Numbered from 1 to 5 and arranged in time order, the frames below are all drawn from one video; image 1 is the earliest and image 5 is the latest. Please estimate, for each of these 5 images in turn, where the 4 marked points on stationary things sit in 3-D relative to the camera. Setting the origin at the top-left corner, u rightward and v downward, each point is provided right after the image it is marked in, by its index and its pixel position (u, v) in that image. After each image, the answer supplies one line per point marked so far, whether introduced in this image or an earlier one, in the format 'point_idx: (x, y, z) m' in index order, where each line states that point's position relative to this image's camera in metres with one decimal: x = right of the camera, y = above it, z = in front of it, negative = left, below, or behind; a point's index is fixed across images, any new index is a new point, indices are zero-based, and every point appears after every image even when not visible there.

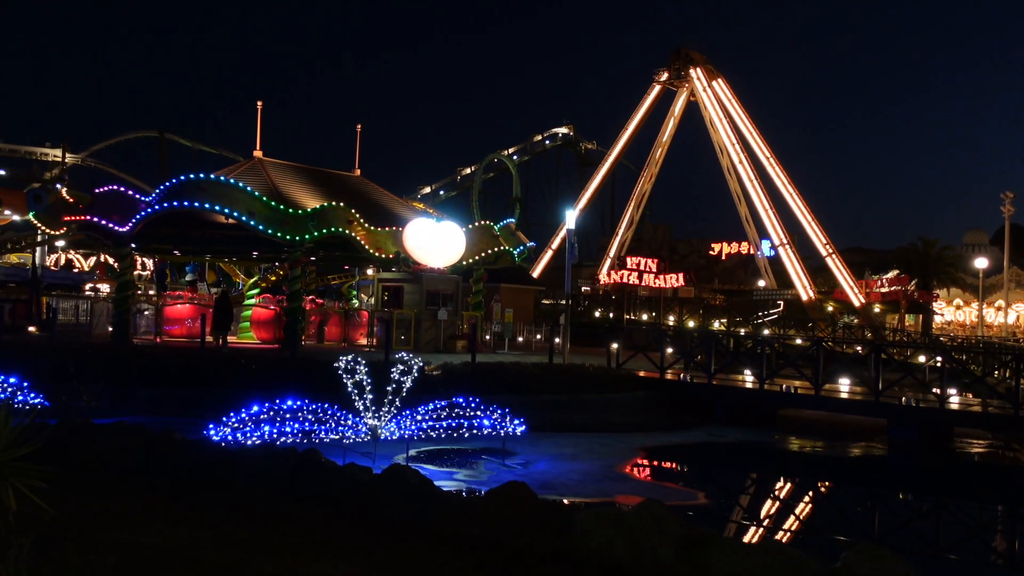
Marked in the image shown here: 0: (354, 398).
0: (-1.9, -1.4, +11.2) m
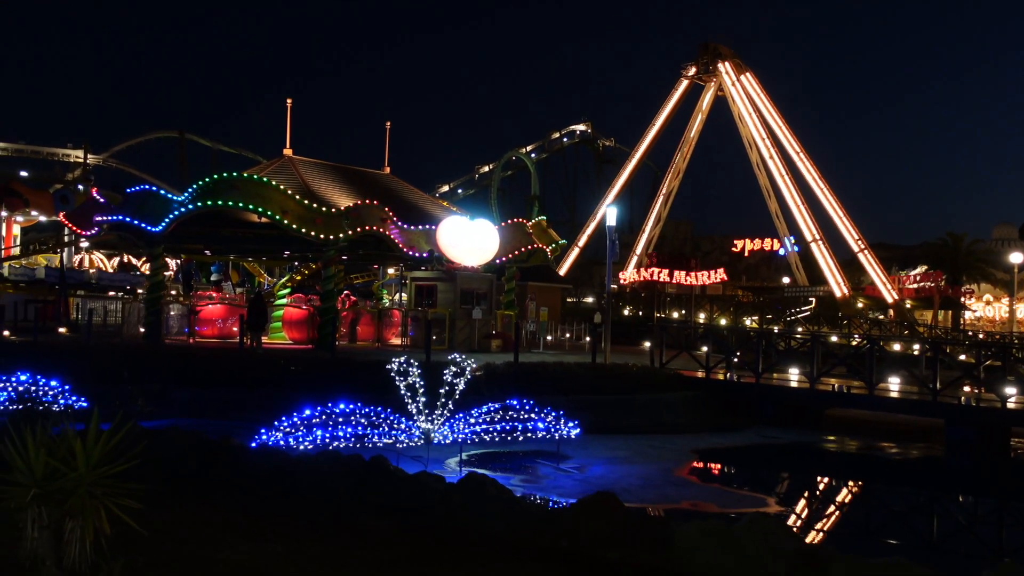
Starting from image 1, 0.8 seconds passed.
0: (-1.2, -1.4, +10.9) m
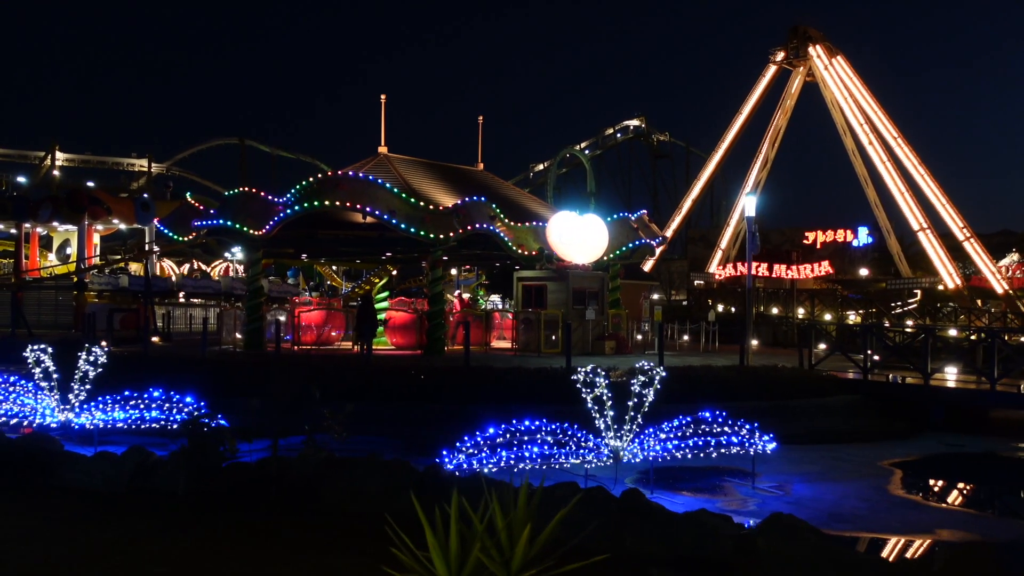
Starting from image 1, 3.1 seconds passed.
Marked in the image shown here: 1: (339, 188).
0: (+0.9, -1.4, +9.7) m
1: (-3.7, +2.1, +19.4) m
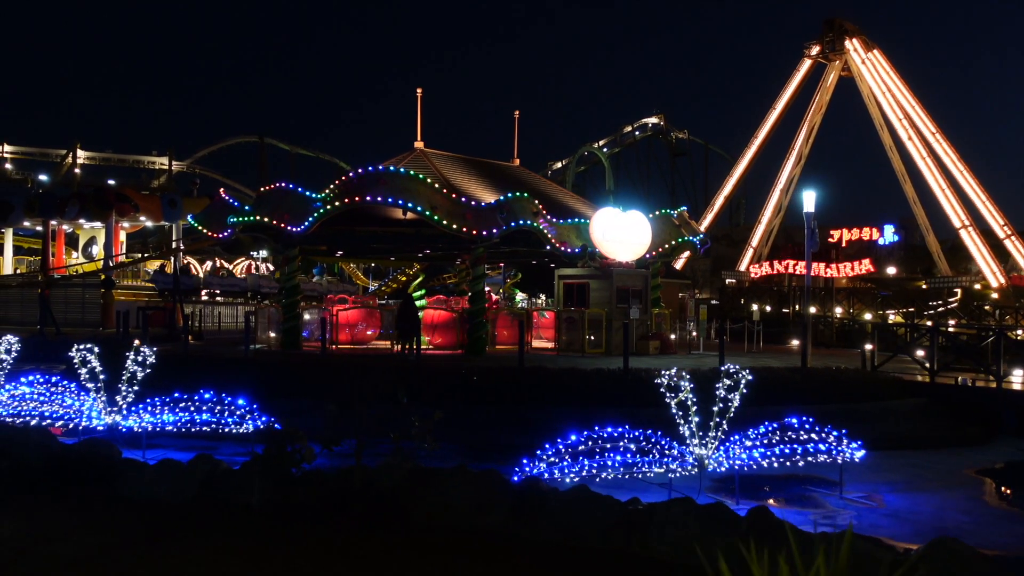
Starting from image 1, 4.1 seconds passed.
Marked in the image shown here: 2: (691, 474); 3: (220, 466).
0: (+1.6, -1.3, +9.1) m
1: (-2.7, +2.2, +18.9) m
2: (+1.8, -1.8, +9.0) m
3: (-2.4, -1.4, +7.4) m
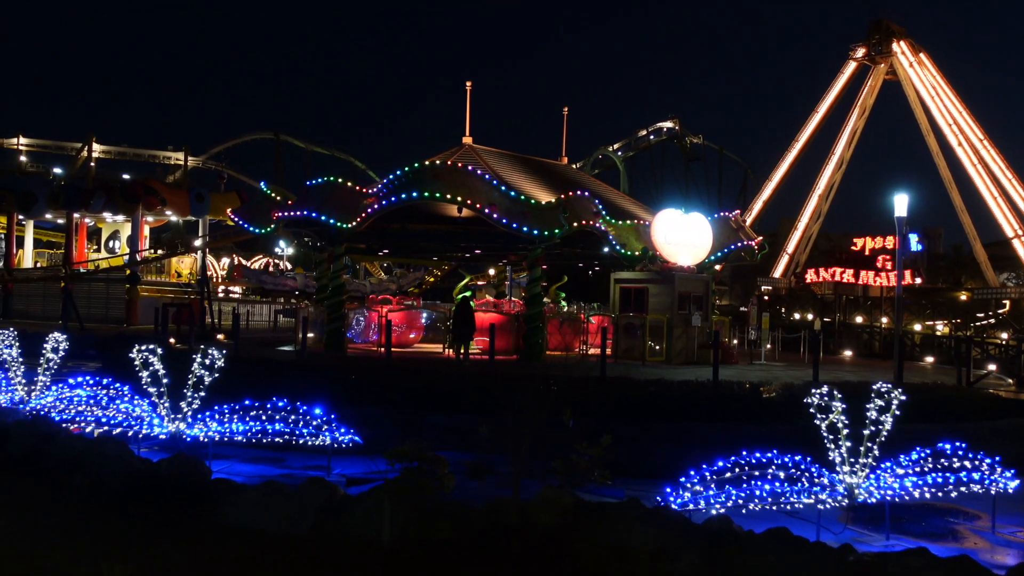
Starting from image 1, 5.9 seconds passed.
0: (+2.8, -1.4, +8.1) m
1: (-1.5, +2.2, +18.0) m
2: (+2.9, -1.9, +8.0) m
3: (-1.3, -1.4, +6.4) m
